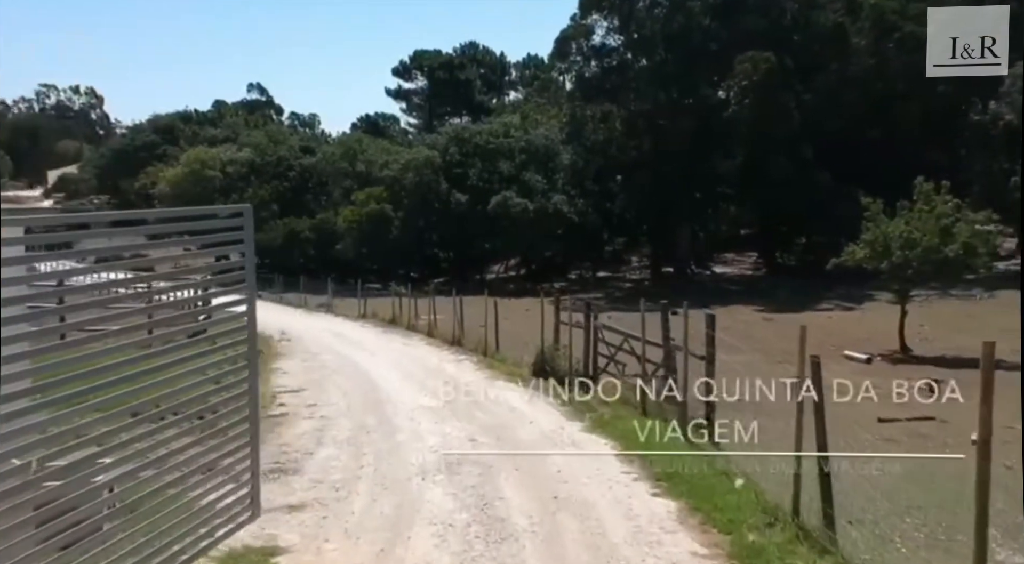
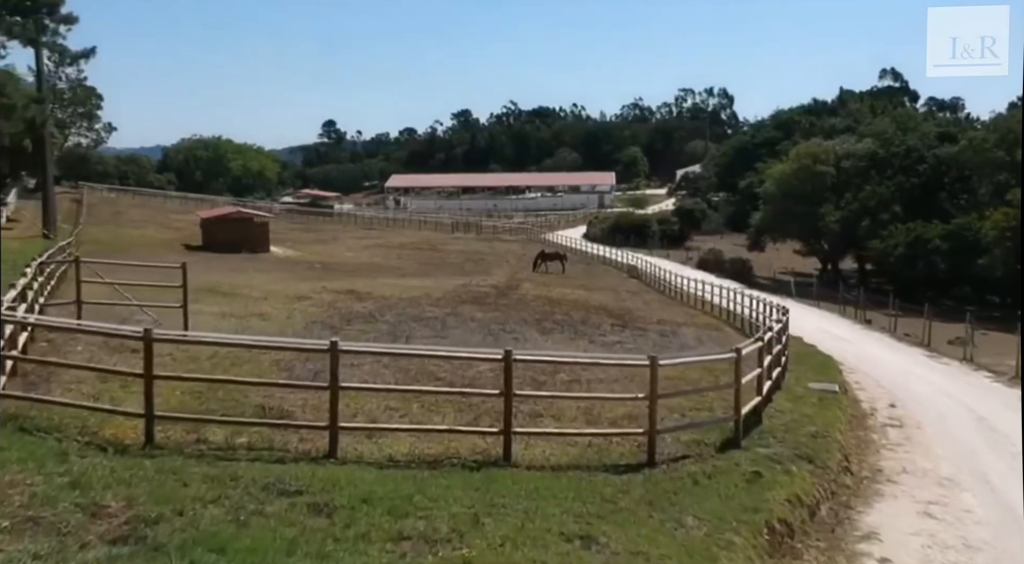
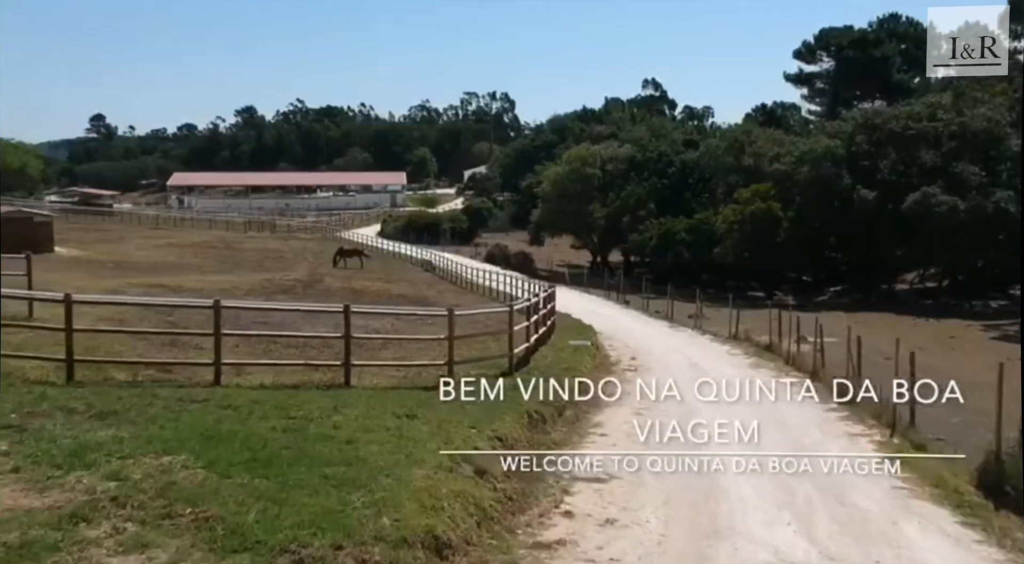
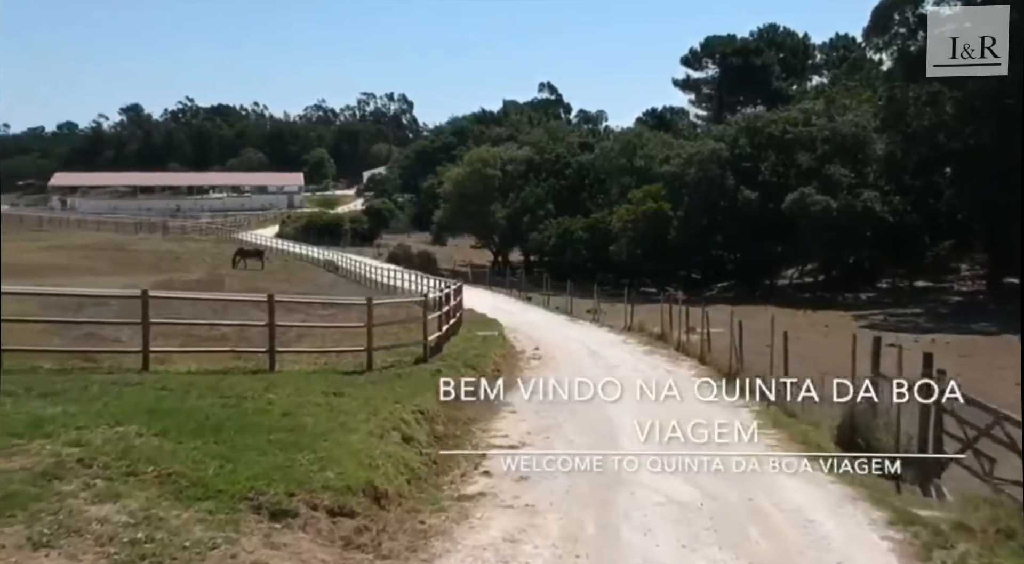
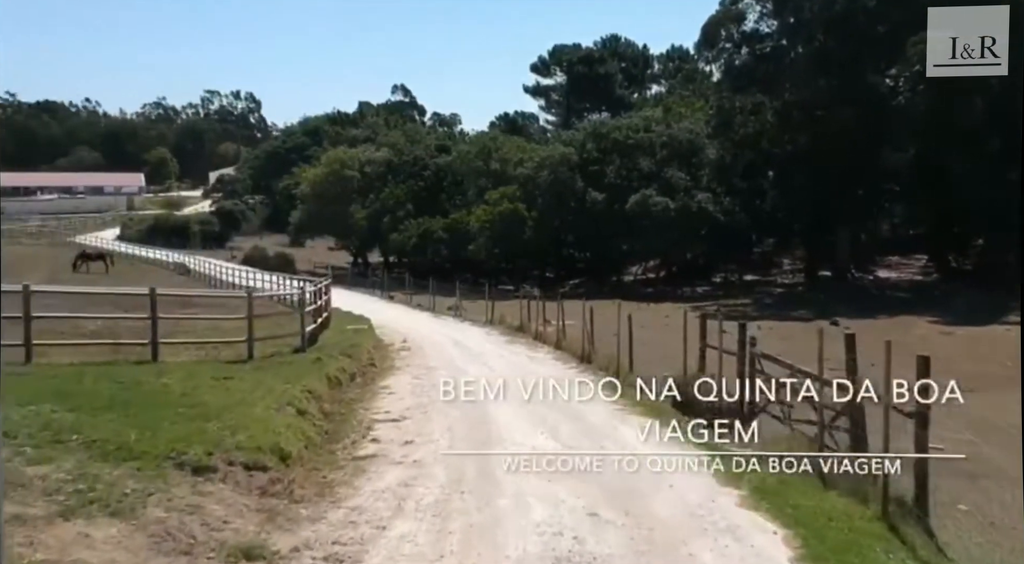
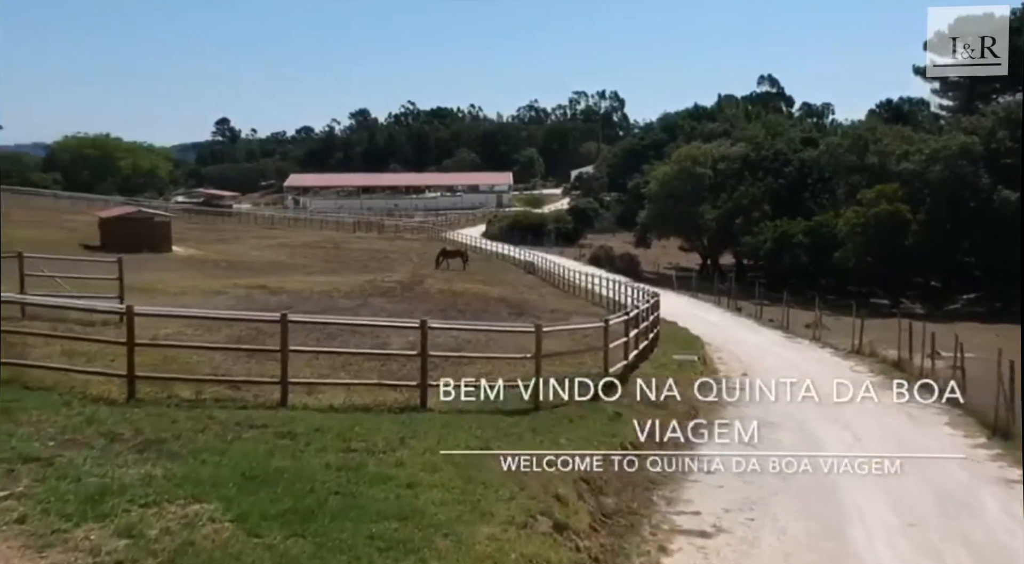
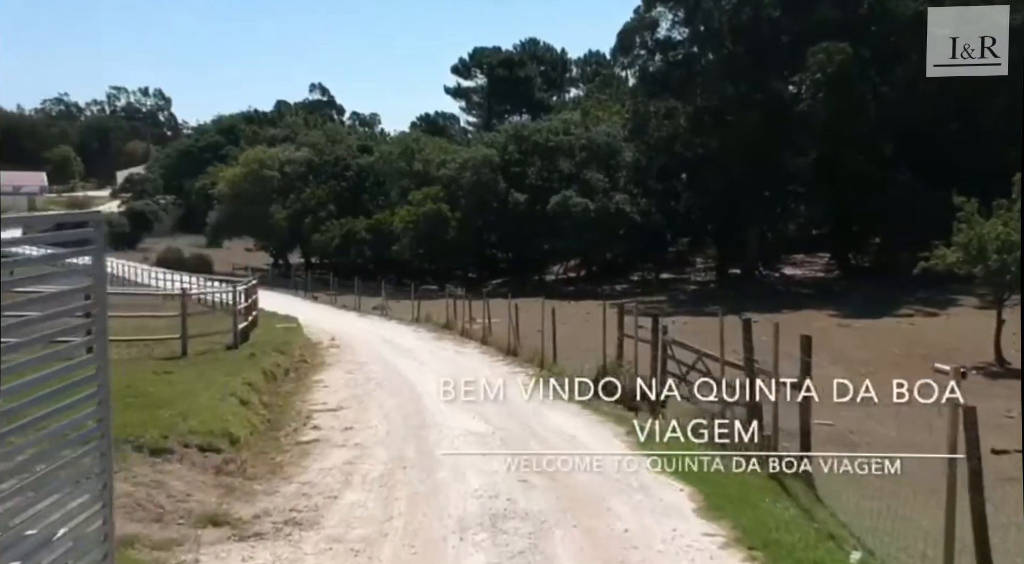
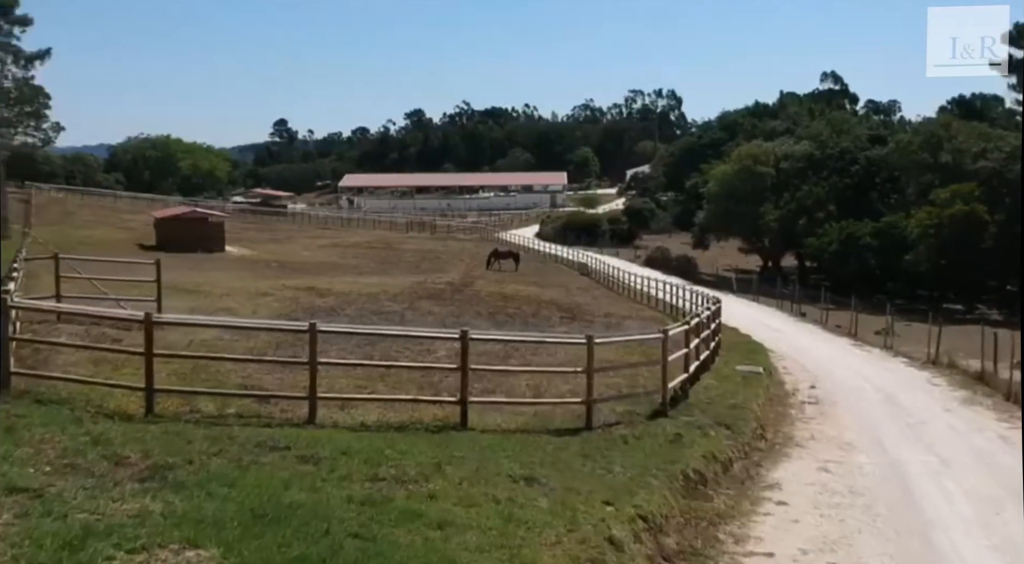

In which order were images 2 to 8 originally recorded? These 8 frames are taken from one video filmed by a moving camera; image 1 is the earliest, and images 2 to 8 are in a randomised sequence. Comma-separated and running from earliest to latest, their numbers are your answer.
7, 5, 4, 3, 6, 8, 2
